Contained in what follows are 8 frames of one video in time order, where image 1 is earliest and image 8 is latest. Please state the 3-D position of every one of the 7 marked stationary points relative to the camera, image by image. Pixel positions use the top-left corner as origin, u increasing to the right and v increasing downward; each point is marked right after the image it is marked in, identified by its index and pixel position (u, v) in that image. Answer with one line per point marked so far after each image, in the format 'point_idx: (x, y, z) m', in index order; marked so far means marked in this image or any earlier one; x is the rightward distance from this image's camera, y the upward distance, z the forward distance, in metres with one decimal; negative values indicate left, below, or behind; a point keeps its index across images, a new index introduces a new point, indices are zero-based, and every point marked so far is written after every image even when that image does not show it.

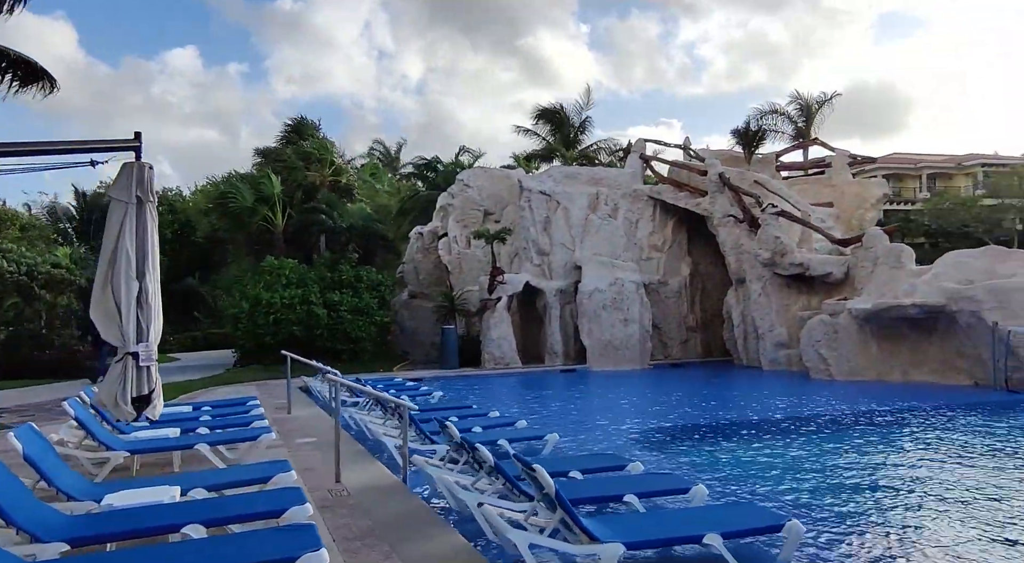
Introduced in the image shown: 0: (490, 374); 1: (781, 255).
0: (-0.5, -2.2, +18.0) m
1: (+5.8, +0.6, +16.9) m
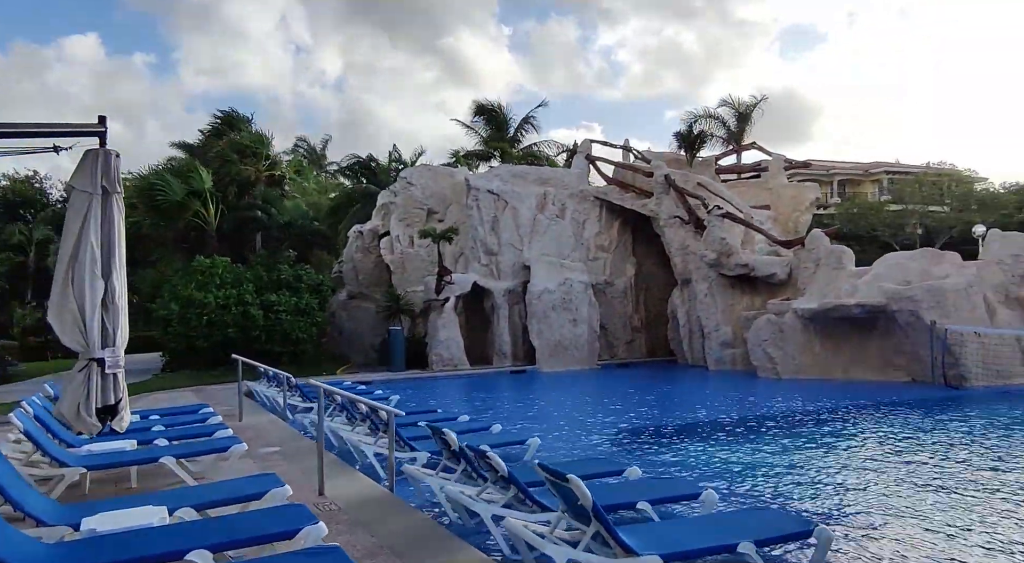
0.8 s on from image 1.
0: (-1.7, -2.2, +17.6) m
1: (+4.7, +0.6, +17.1) m
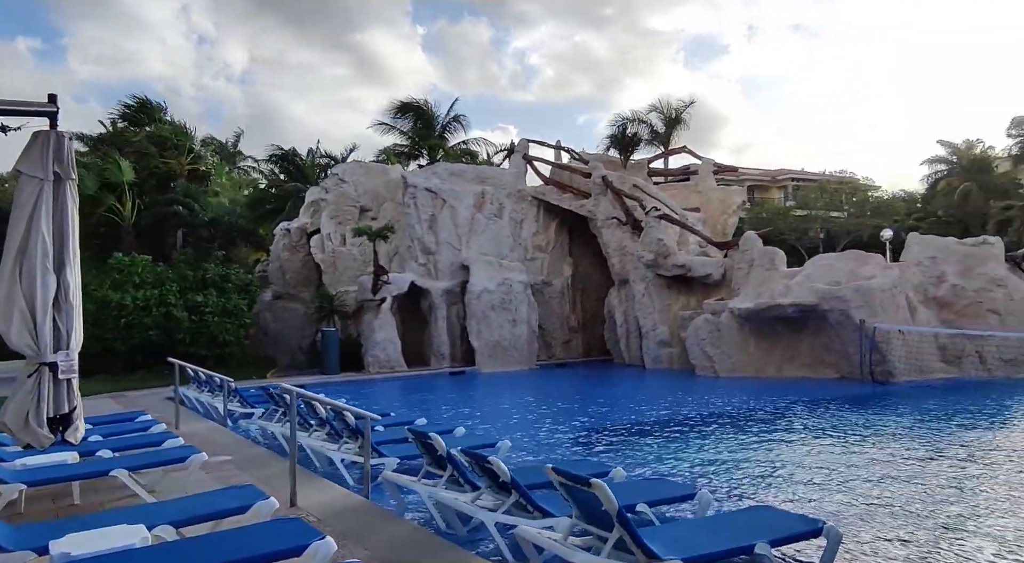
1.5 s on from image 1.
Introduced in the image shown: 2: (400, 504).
0: (-3.0, -2.2, +17.2) m
1: (+3.4, +0.6, +17.4) m
2: (-0.9, -1.8, +6.1) m
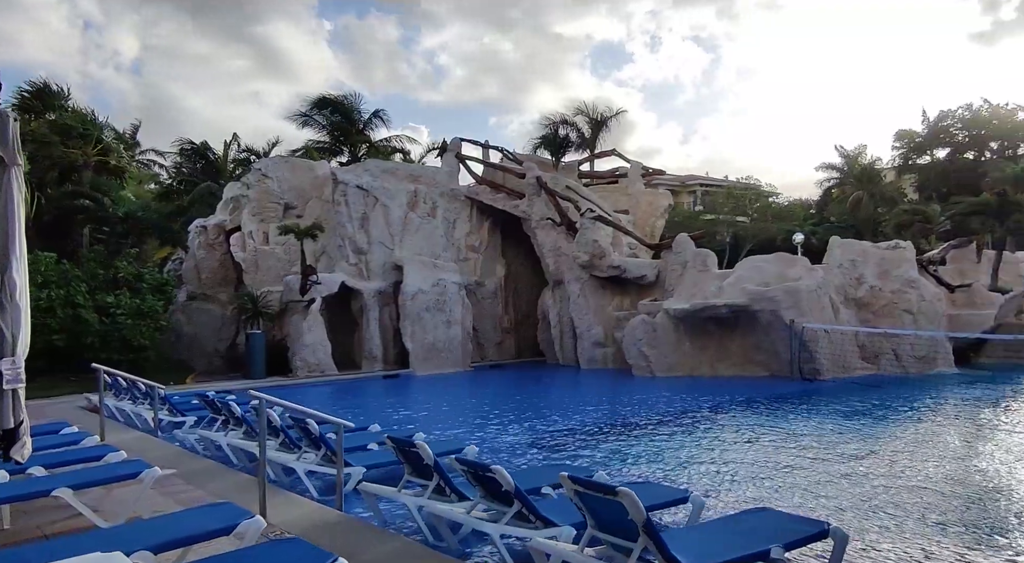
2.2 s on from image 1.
0: (-4.4, -2.2, +16.5) m
1: (+2.0, +0.6, +17.5) m
2: (-1.0, -1.7, +5.8) m
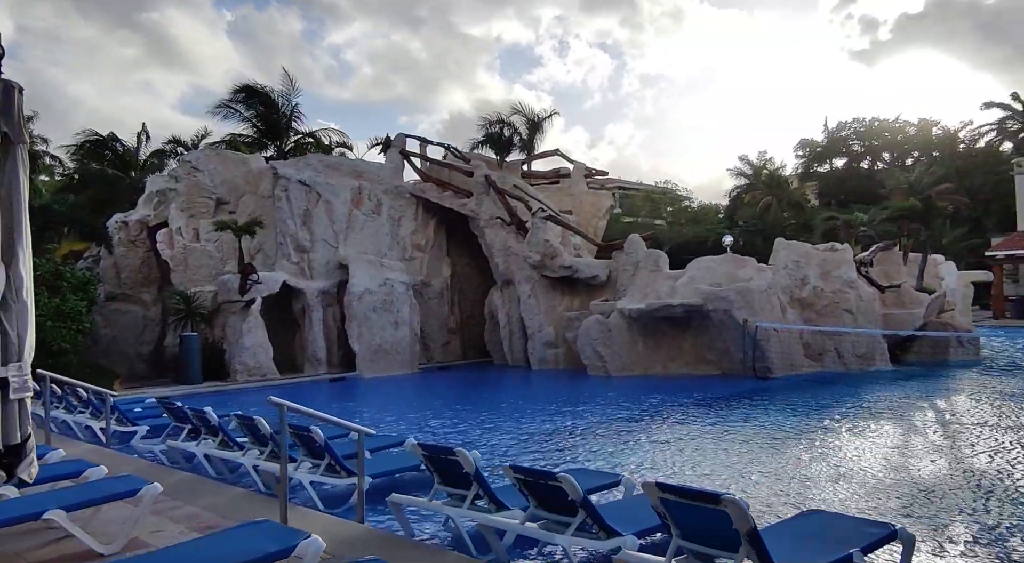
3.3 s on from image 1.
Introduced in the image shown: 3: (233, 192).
0: (-5.4, -2.1, +15.6) m
1: (+0.9, +0.6, +17.3) m
2: (-0.7, -1.7, +5.4) m
3: (-7.0, +2.2, +19.4) m
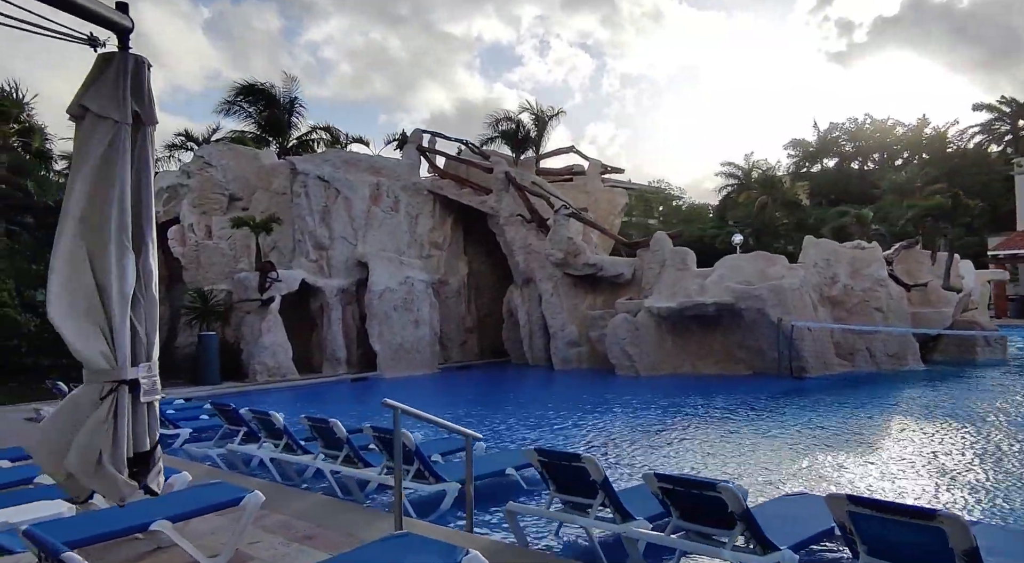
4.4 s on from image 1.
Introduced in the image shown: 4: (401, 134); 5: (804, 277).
0: (-4.8, -2.1, +15.2) m
1: (+1.4, +0.6, +17.1) m
2: (+0.1, -1.7, +5.1) m
3: (-6.5, +2.3, +19.0) m
4: (-2.9, +3.7, +19.7) m
5: (+5.7, +0.1, +15.0) m
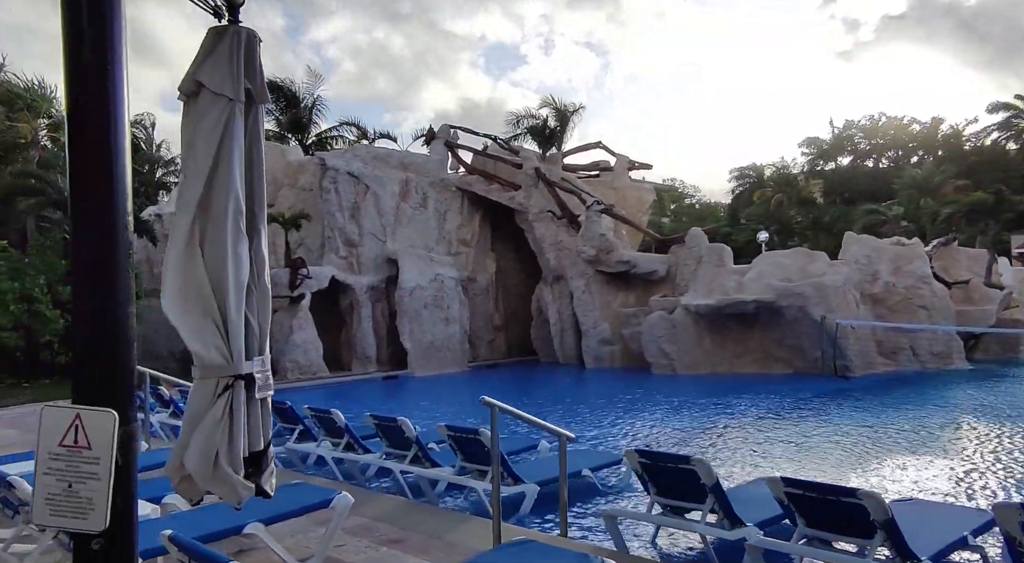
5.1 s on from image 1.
0: (-4.1, -2.0, +15.0) m
1: (+2.1, +0.7, +16.9) m
2: (+0.7, -1.6, +4.9) m
3: (-5.8, +2.4, +18.8) m
4: (-2.2, +3.8, +19.5) m
5: (+6.4, +0.1, +14.8) m
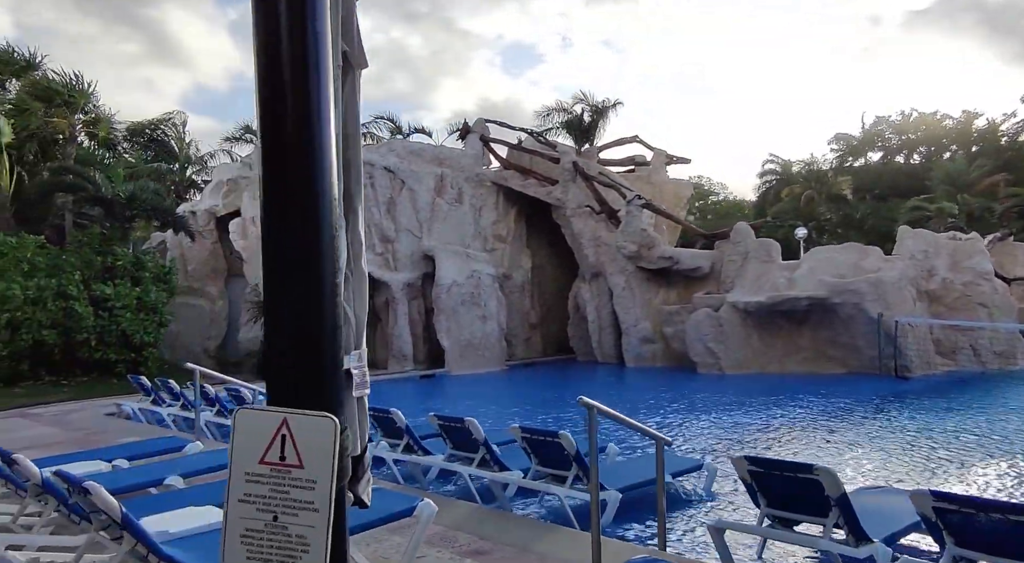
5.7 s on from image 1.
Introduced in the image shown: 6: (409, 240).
0: (-3.3, -2.0, +14.7) m
1: (+2.9, +0.7, +16.4) m
2: (+1.2, -1.6, +4.5) m
3: (-5.0, +2.4, +18.5) m
4: (-1.3, +3.9, +19.2) m
5: (+7.1, +0.2, +14.2) m
6: (-2.2, +0.9, +16.6) m
